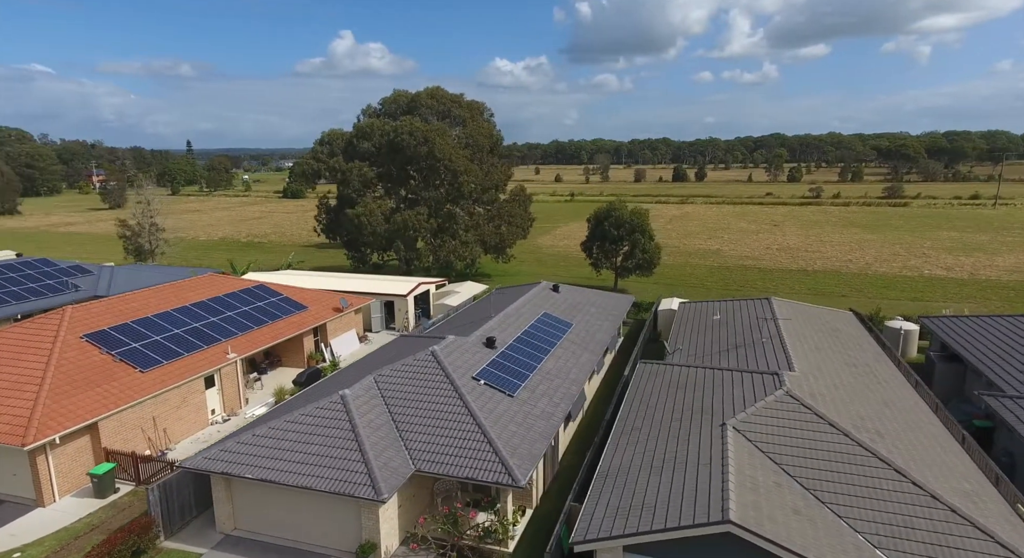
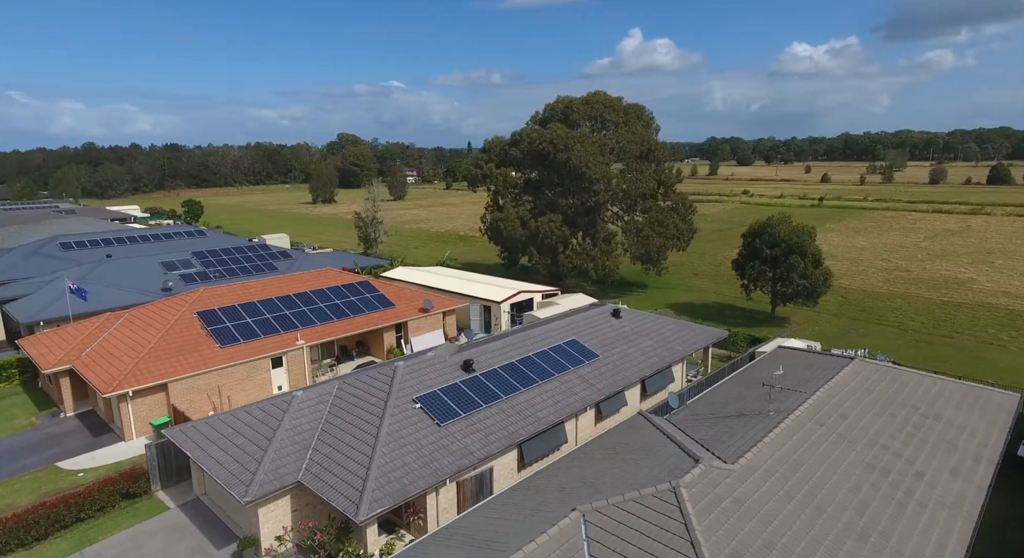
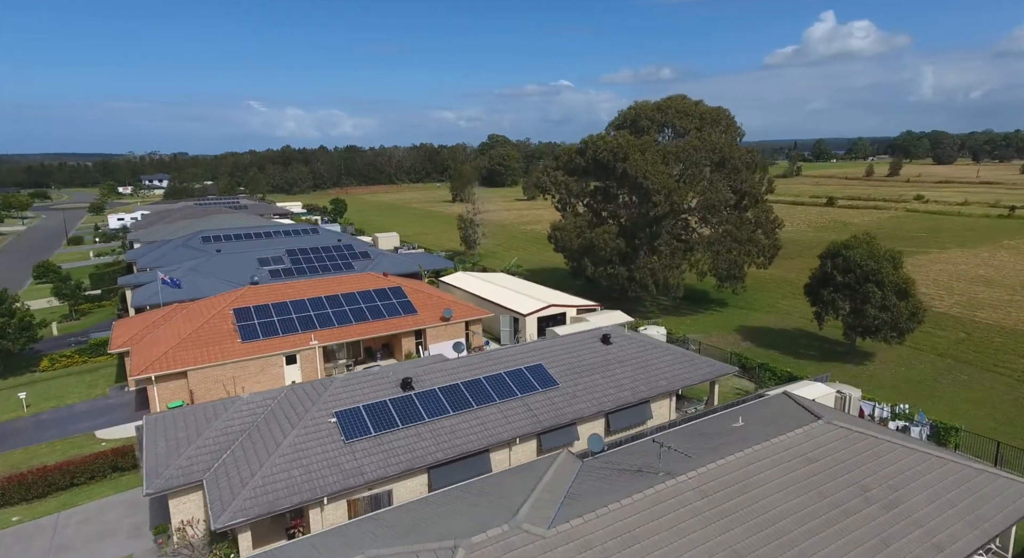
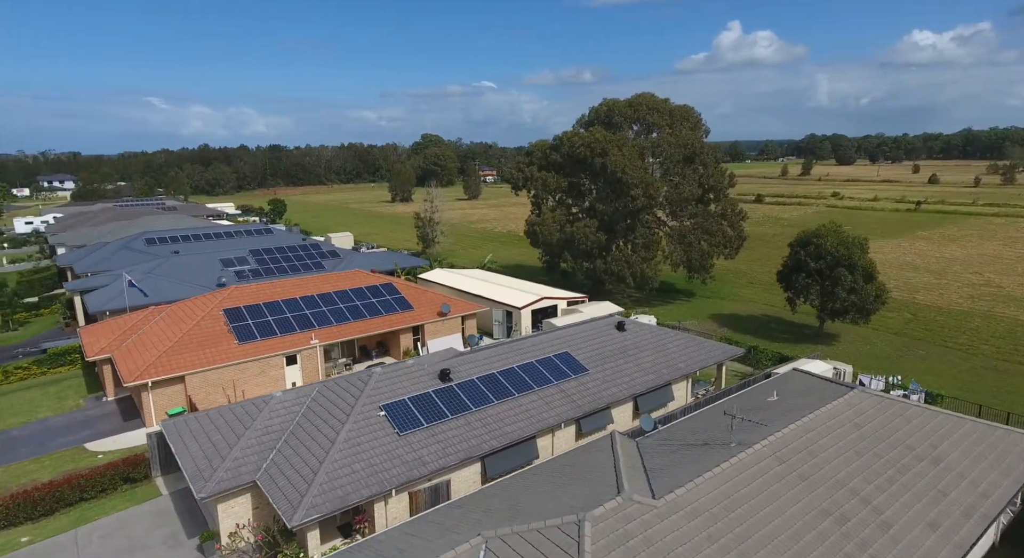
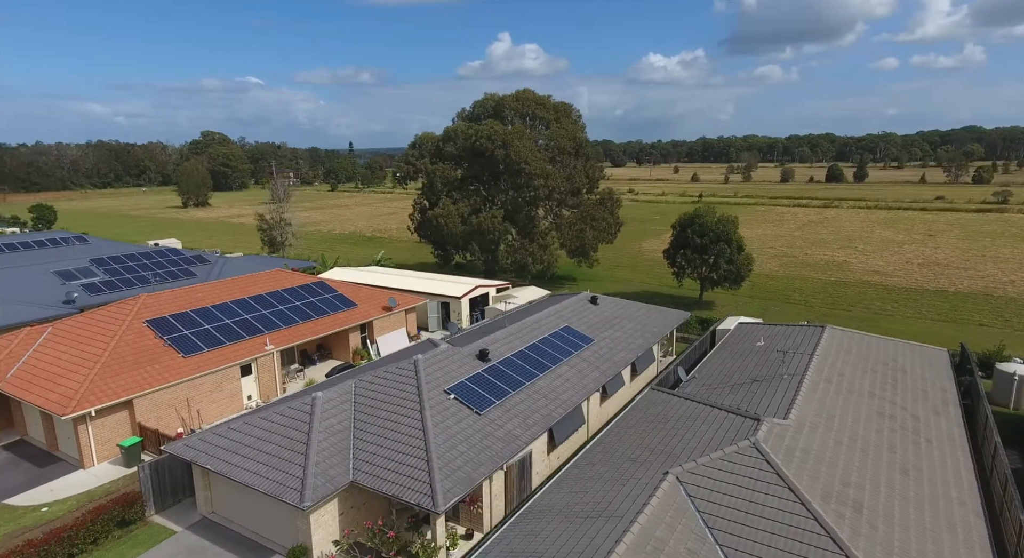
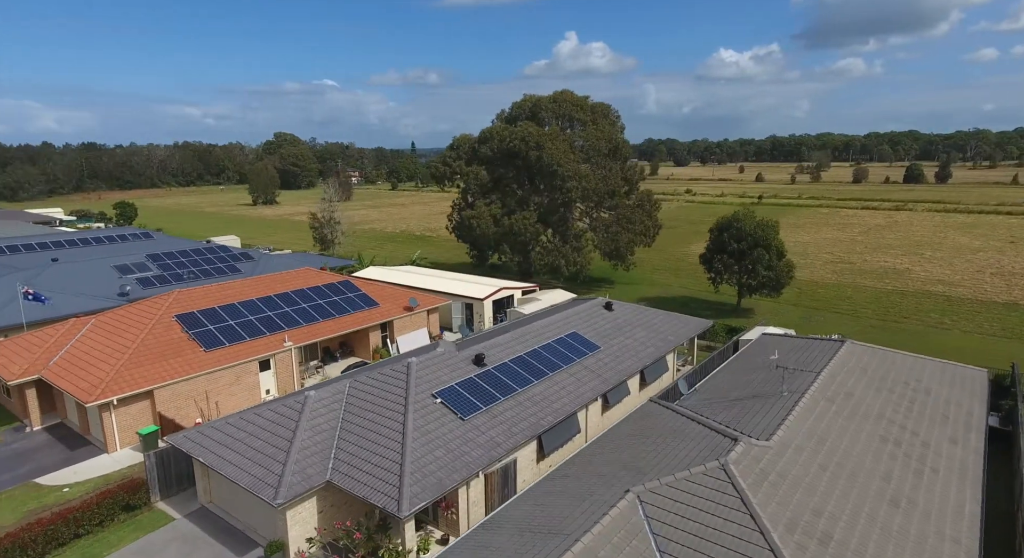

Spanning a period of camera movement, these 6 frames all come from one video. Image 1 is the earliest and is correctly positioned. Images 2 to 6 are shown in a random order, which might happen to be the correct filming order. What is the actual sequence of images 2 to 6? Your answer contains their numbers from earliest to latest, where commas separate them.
5, 6, 2, 4, 3
